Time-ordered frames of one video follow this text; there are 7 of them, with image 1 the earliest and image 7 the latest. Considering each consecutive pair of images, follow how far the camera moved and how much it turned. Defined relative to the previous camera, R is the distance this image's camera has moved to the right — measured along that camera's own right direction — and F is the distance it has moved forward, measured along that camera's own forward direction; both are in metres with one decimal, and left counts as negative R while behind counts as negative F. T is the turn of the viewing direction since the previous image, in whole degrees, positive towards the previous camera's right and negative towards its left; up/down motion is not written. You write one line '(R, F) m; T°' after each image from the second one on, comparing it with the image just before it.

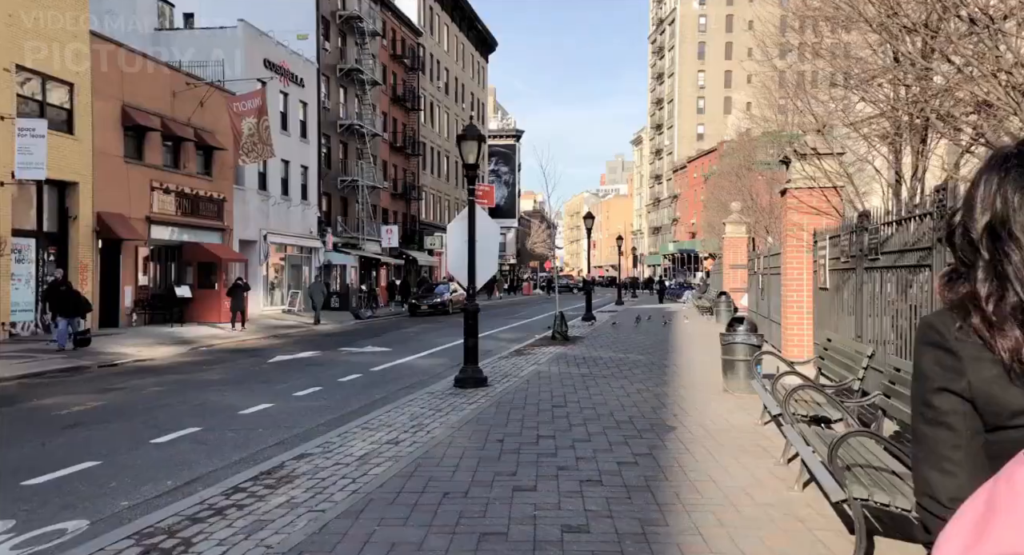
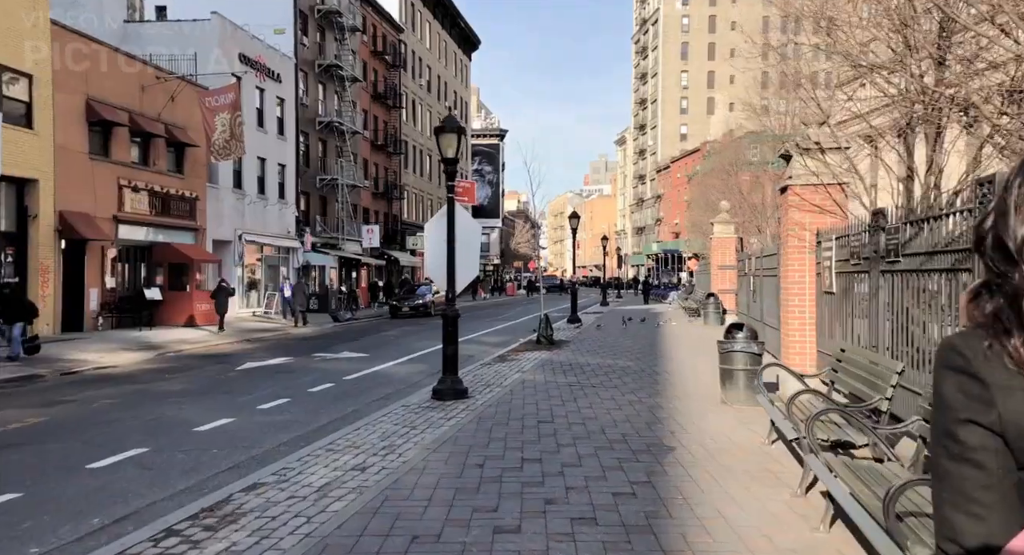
(0.0, +0.8) m; +1°
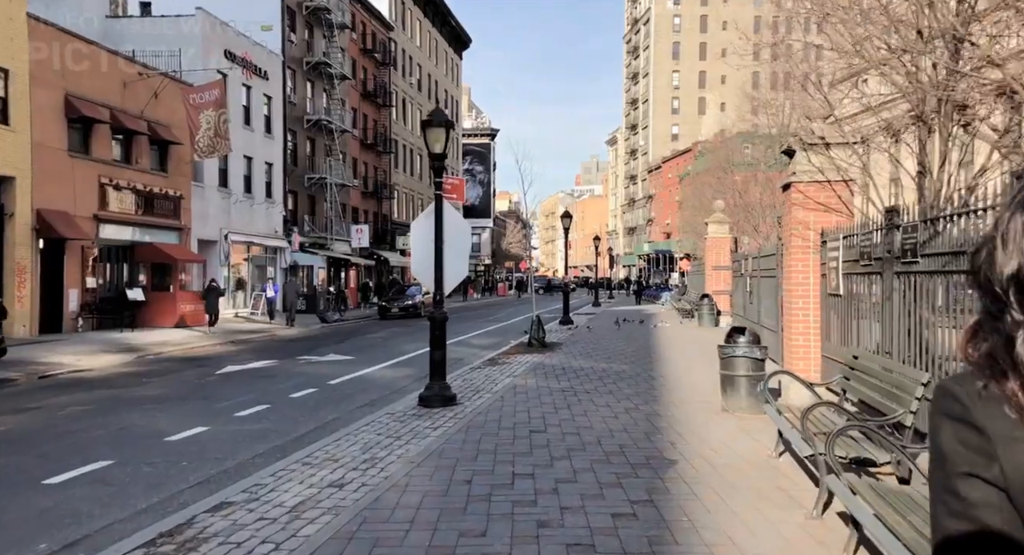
(0.0, +0.5) m; +1°
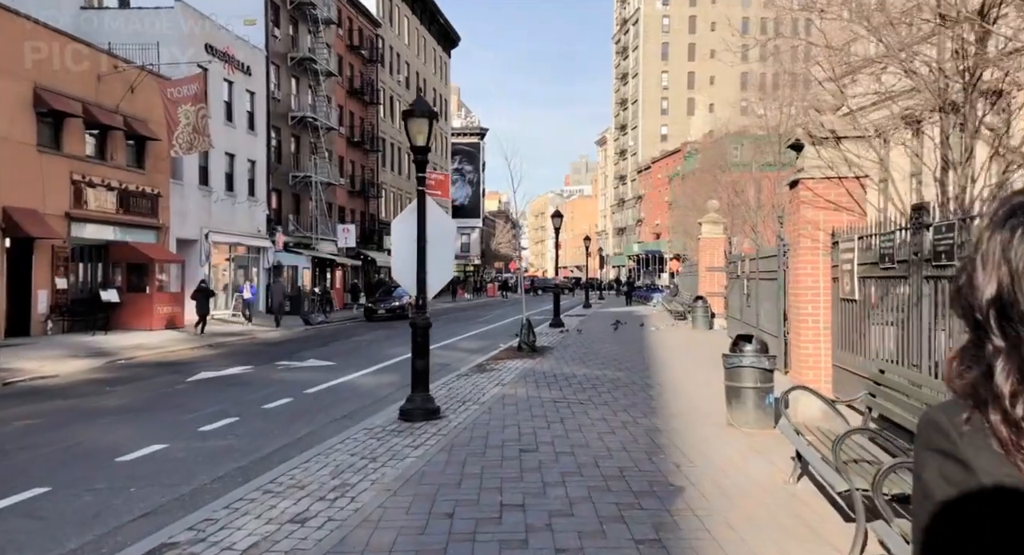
(0.0, +0.8) m; +1°
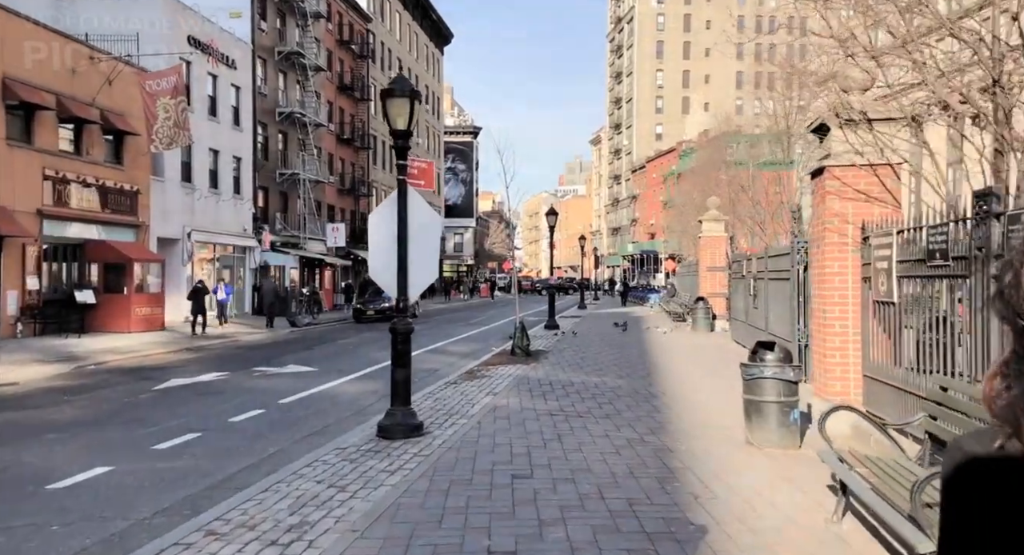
(0.0, +1.0) m; 0°
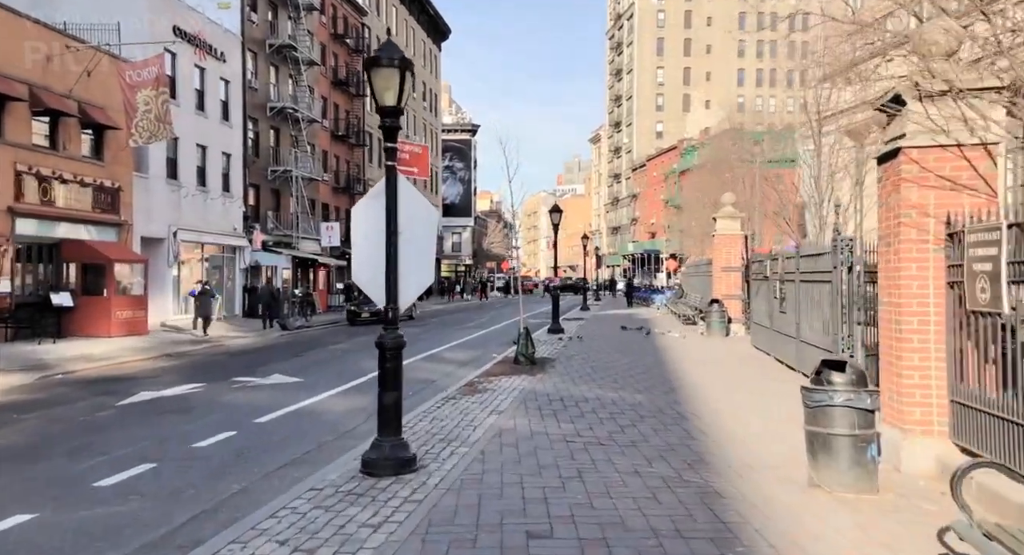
(-0.1, +1.4) m; 0°
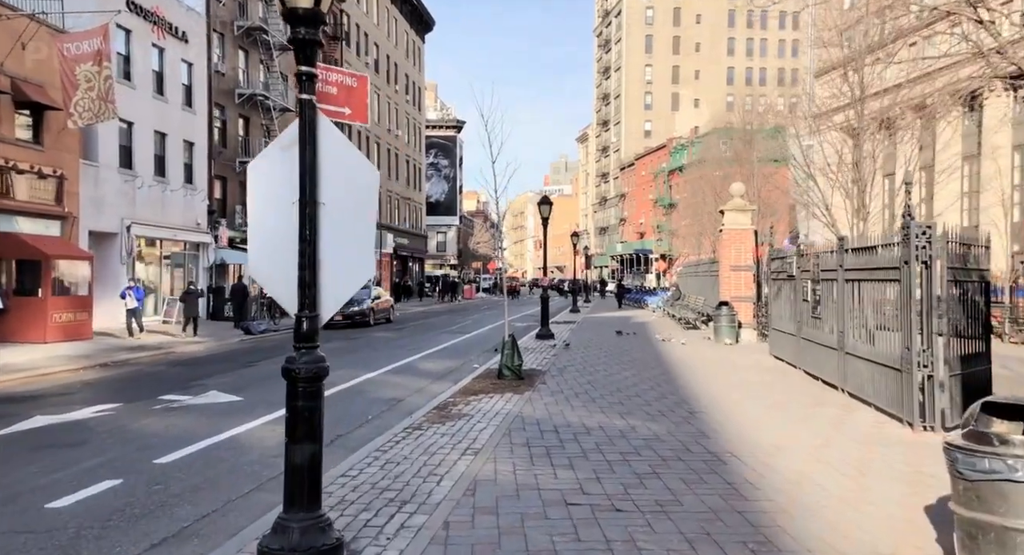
(+0.1, +2.4) m; +1°
